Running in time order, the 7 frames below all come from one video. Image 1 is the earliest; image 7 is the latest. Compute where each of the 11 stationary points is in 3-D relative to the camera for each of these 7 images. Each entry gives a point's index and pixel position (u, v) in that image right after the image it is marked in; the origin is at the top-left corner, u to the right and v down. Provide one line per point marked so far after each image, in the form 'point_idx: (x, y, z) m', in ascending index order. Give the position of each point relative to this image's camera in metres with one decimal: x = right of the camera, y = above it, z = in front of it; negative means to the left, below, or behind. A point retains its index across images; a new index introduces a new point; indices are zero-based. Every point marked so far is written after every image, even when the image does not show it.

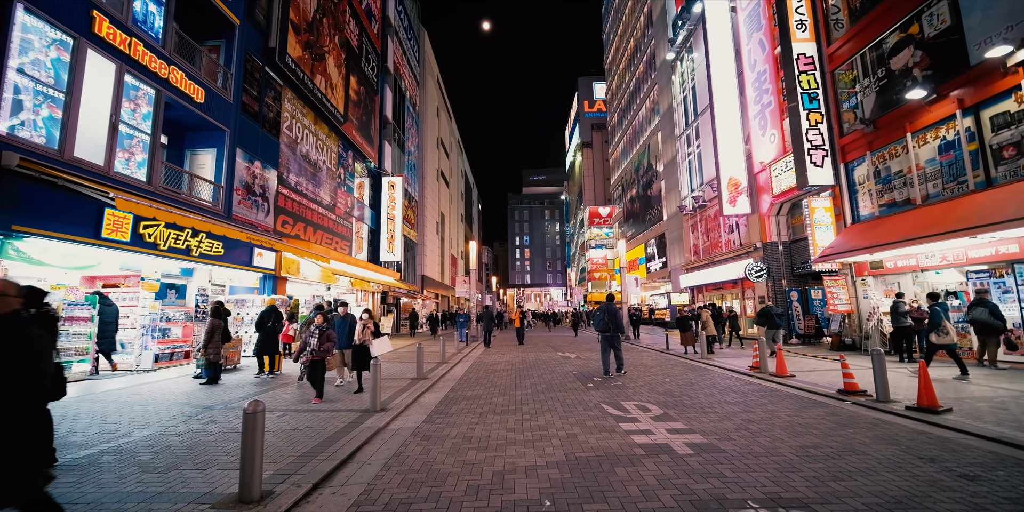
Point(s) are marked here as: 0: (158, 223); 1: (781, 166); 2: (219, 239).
0: (-9.2, +0.8, +10.6) m
1: (+12.8, +4.3, +19.6) m
2: (-9.3, +0.6, +13.0) m
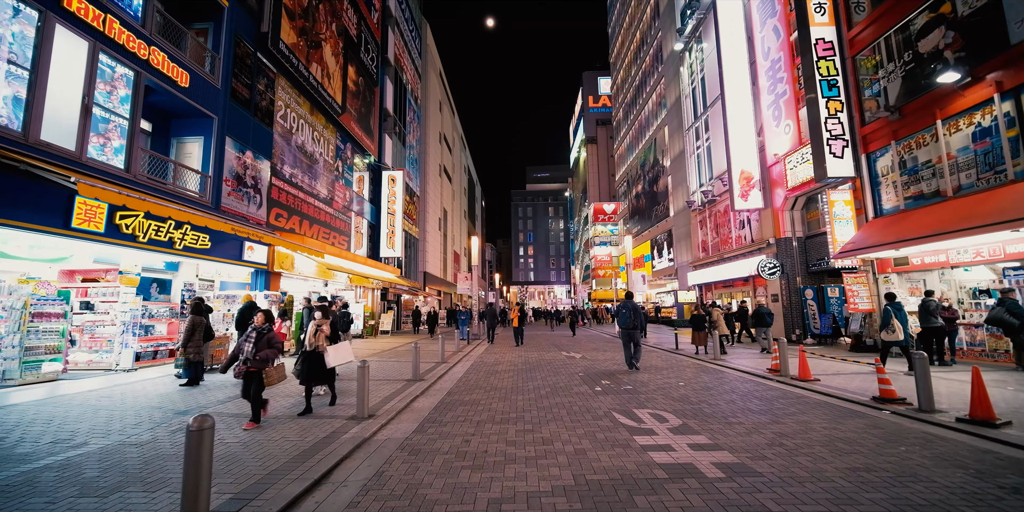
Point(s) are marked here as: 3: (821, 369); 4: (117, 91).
0: (-9.1, +1.0, +10.0) m
1: (+12.9, +4.5, +18.7) m
2: (-9.2, +0.7, +12.3) m
3: (+8.0, -2.9, +10.6) m
4: (-9.7, +4.1, +10.1) m
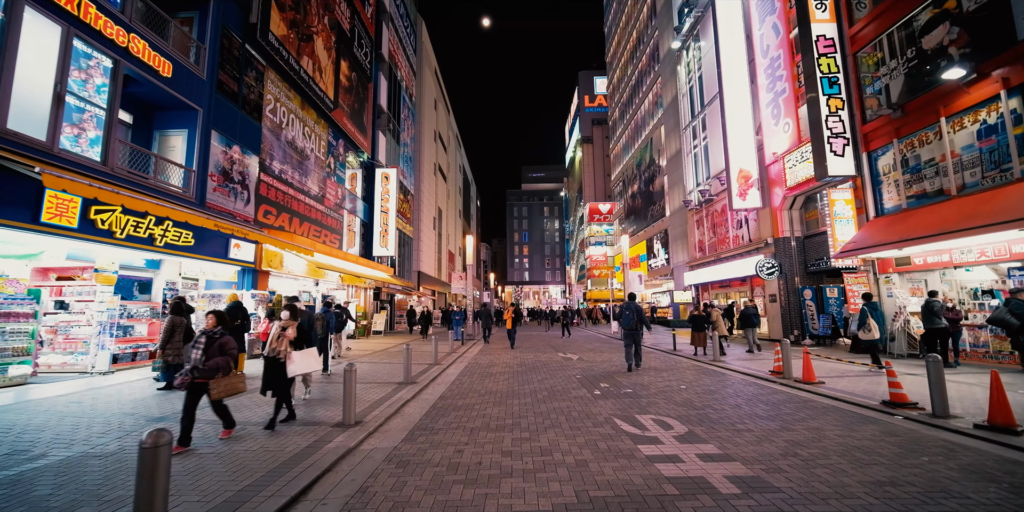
0: (-9.2, +1.1, +9.5) m
1: (+12.7, +4.5, +18.5) m
2: (-9.3, +0.8, +11.8) m
3: (+7.8, -2.9, +10.3) m
4: (-9.8, +4.1, +9.6) m
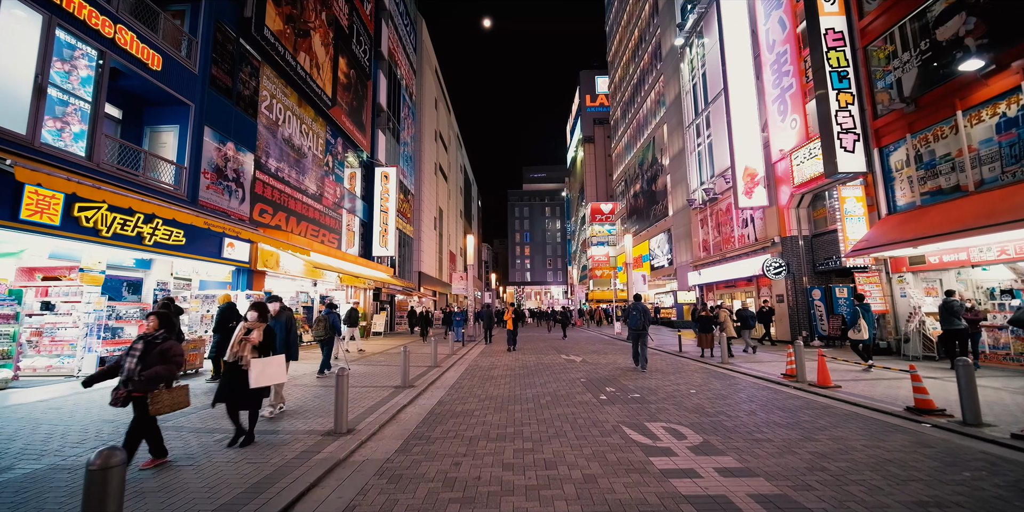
0: (-9.2, +1.1, +9.1) m
1: (+12.8, +4.5, +18.1) m
2: (-9.3, +0.8, +11.5) m
3: (+7.9, -2.9, +9.9) m
4: (-9.8, +4.2, +9.2) m
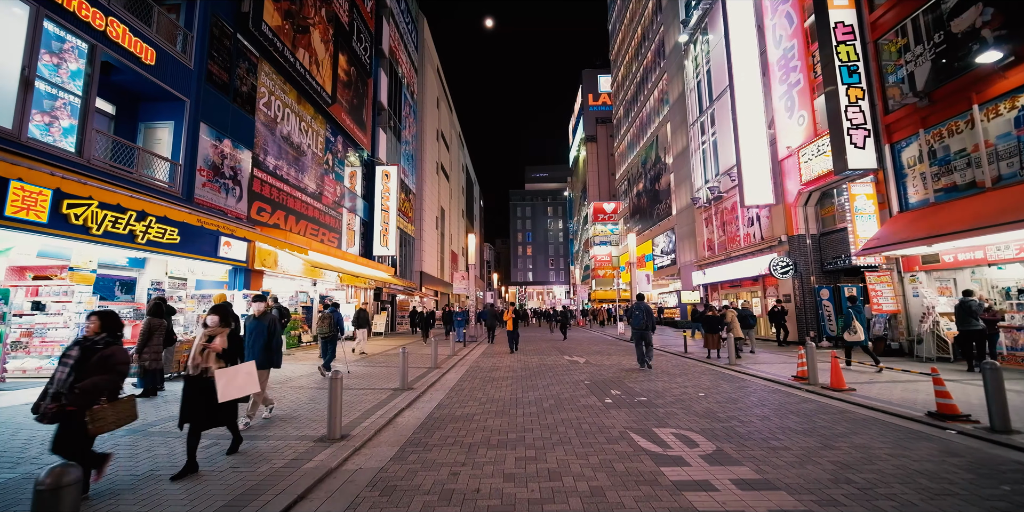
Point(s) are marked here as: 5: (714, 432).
0: (-9.1, +1.2, +8.9) m
1: (+12.9, +4.6, +17.7) m
2: (-9.2, +0.9, +11.2) m
3: (+7.9, -2.8, +9.5) m
4: (-9.7, +4.2, +9.0) m
5: (+2.8, -2.5, +5.8) m
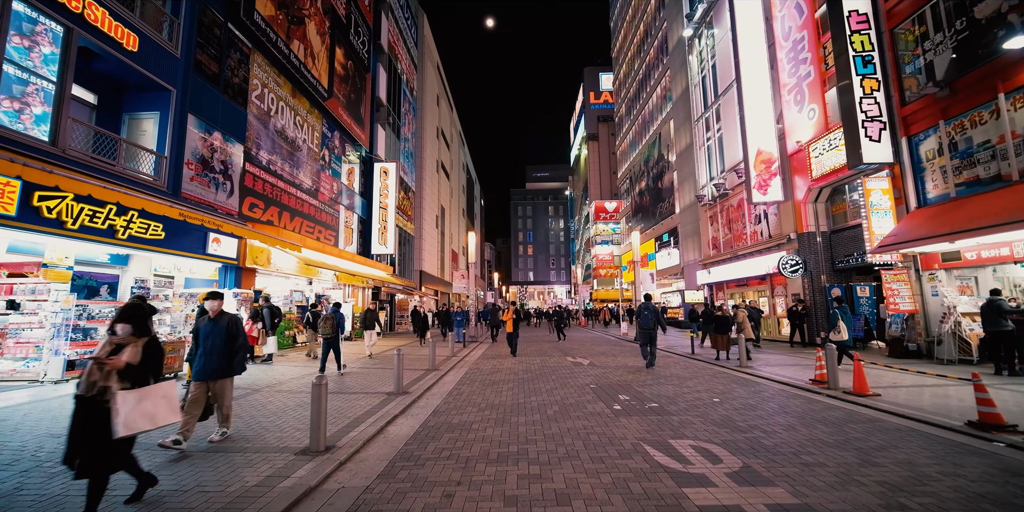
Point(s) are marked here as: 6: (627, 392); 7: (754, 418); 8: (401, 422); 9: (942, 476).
0: (-9.1, +1.2, +8.3) m
1: (+12.9, +4.6, +17.1) m
2: (-9.2, +1.0, +10.7) m
3: (+8.0, -2.7, +9.0) m
4: (-9.7, +4.3, +8.5) m
5: (+2.8, -2.4, +5.2) m
6: (+2.4, -2.9, +8.7) m
7: (+3.8, -2.6, +6.5) m
8: (-1.9, -2.8, +7.0) m
9: (+4.4, -2.2, +4.2) m
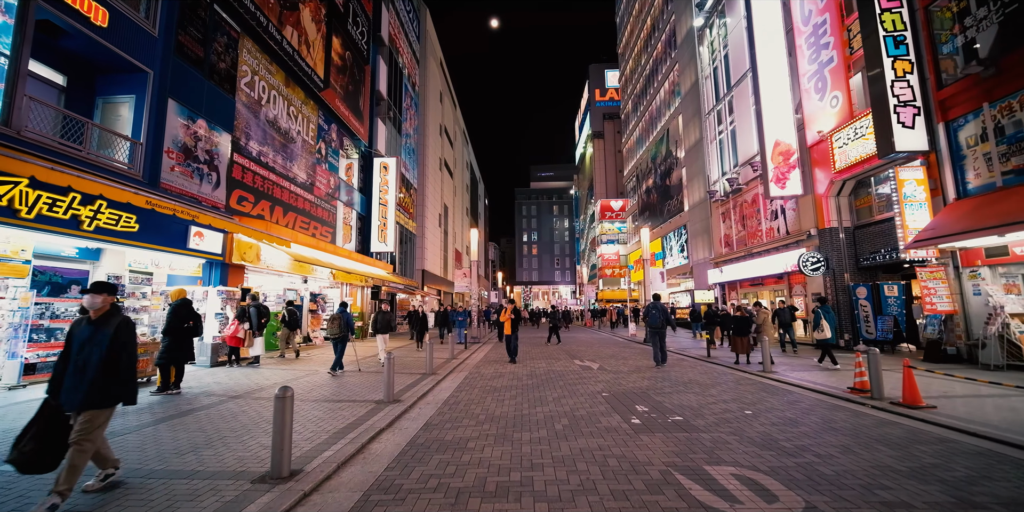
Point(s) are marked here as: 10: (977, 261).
0: (-9.1, +1.4, +7.5) m
1: (+13.1, +4.8, +16.0) m
2: (-9.1, +1.1, +9.9) m
3: (+8.0, -2.6, +7.9) m
4: (-9.6, +4.4, +7.6) m
5: (+2.9, -2.2, +4.2) m
6: (+2.5, -2.7, +7.8) m
7: (+3.9, -2.4, +5.6) m
8: (-1.8, -2.7, +6.1) m
9: (+4.4, -2.1, +3.2) m
10: (+13.3, -0.1, +11.8) m
